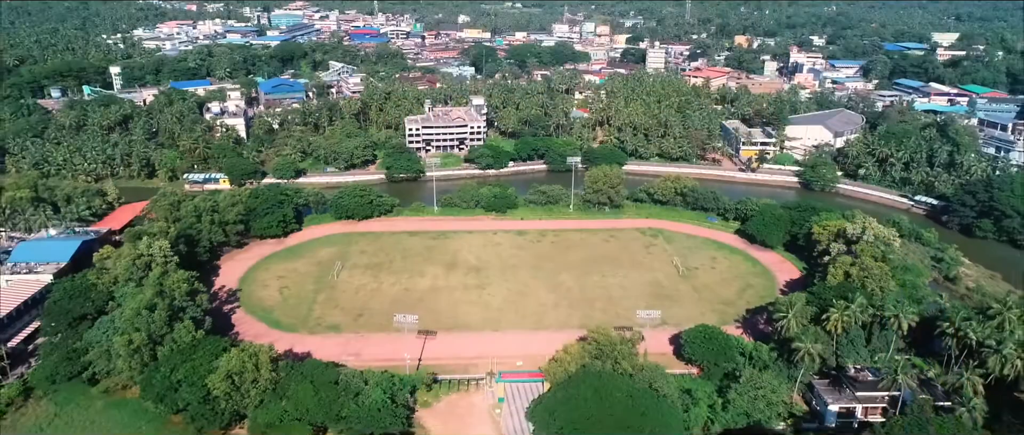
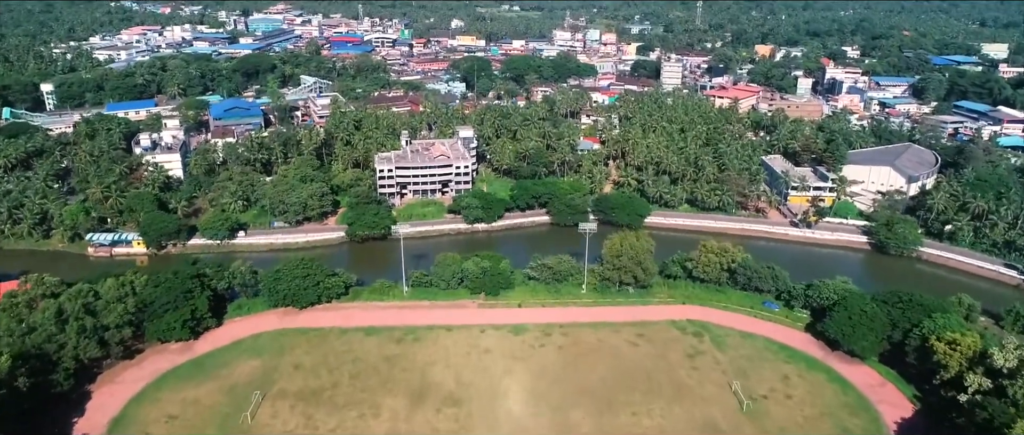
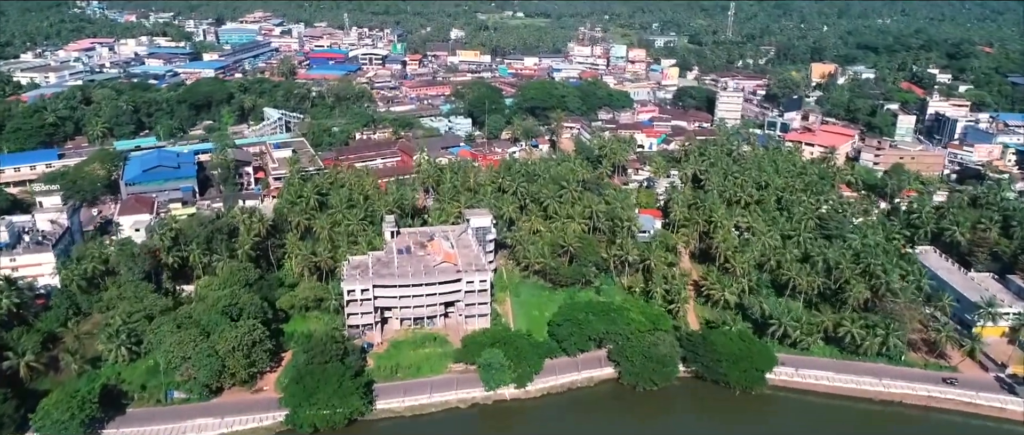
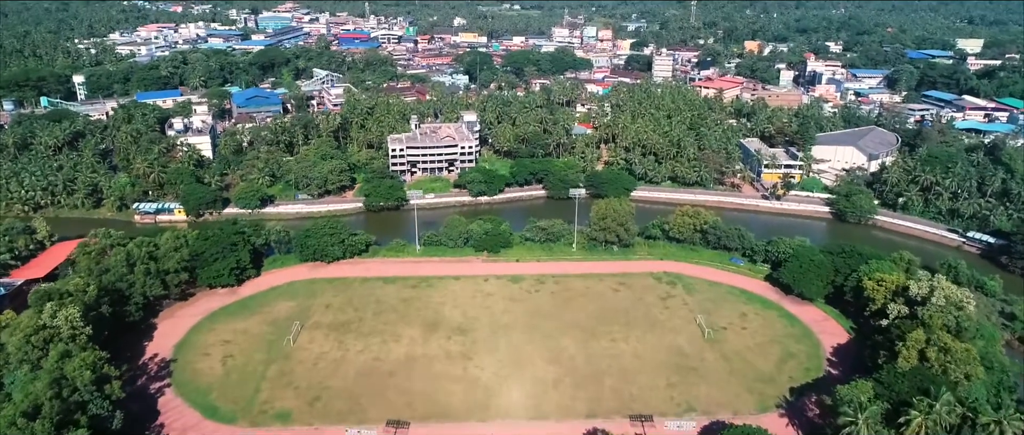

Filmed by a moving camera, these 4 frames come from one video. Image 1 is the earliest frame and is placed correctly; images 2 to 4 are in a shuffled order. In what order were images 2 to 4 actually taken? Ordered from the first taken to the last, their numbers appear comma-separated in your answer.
4, 2, 3
